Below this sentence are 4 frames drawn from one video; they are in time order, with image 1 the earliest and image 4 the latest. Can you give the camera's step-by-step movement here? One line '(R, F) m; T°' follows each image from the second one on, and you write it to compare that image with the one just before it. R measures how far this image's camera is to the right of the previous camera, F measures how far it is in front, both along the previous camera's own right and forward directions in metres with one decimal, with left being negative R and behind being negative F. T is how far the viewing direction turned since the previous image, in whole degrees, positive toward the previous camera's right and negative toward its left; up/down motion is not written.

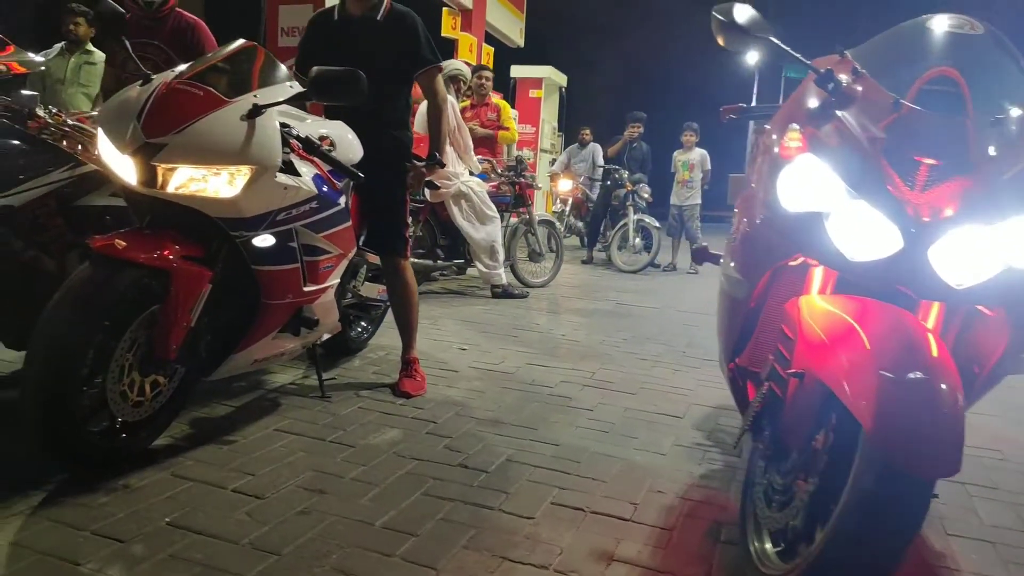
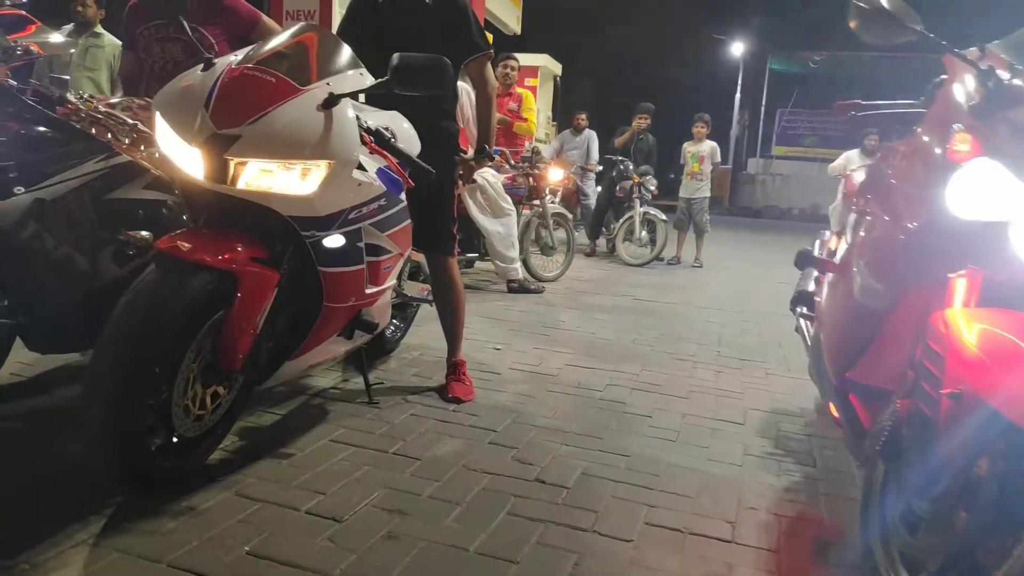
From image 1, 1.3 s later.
(-0.4, +0.2) m; +2°
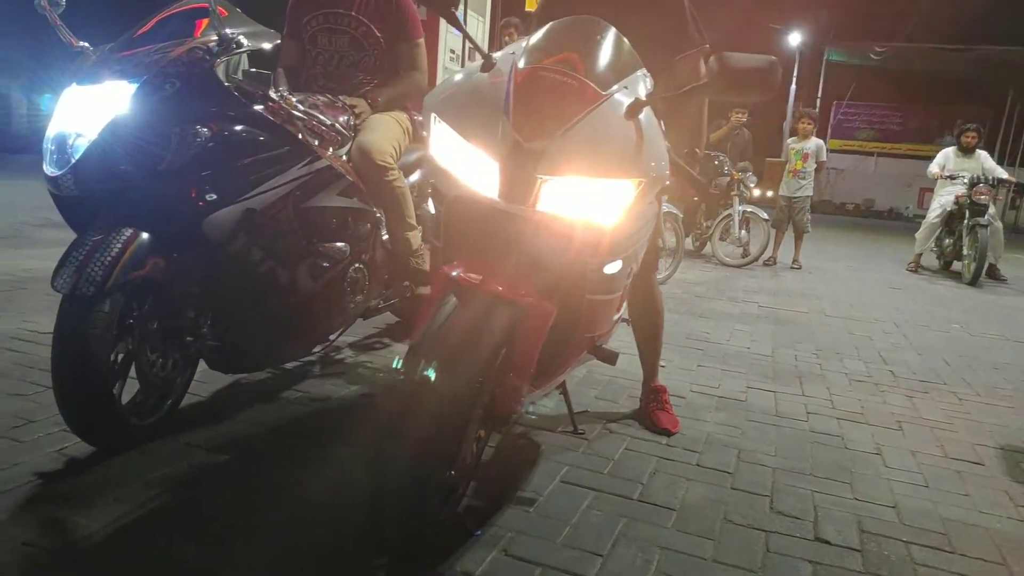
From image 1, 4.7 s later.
(-0.9, +0.3) m; -2°
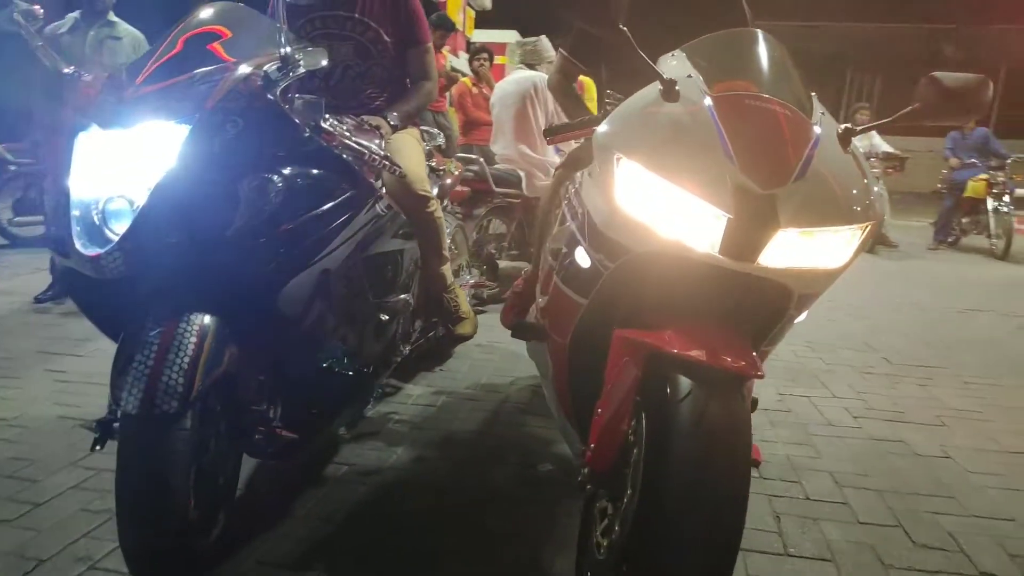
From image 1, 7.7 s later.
(-0.9, +0.5) m; +10°
